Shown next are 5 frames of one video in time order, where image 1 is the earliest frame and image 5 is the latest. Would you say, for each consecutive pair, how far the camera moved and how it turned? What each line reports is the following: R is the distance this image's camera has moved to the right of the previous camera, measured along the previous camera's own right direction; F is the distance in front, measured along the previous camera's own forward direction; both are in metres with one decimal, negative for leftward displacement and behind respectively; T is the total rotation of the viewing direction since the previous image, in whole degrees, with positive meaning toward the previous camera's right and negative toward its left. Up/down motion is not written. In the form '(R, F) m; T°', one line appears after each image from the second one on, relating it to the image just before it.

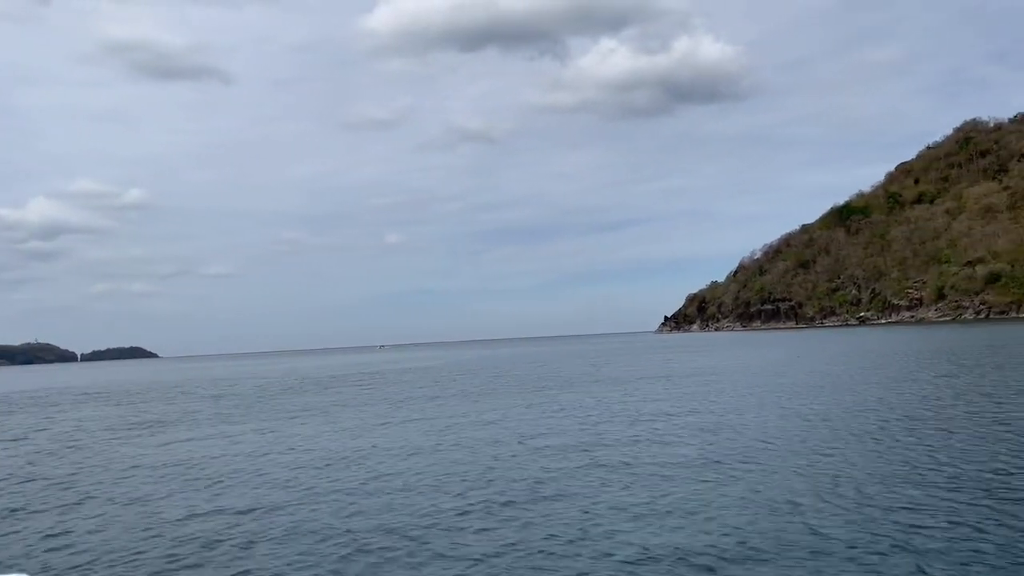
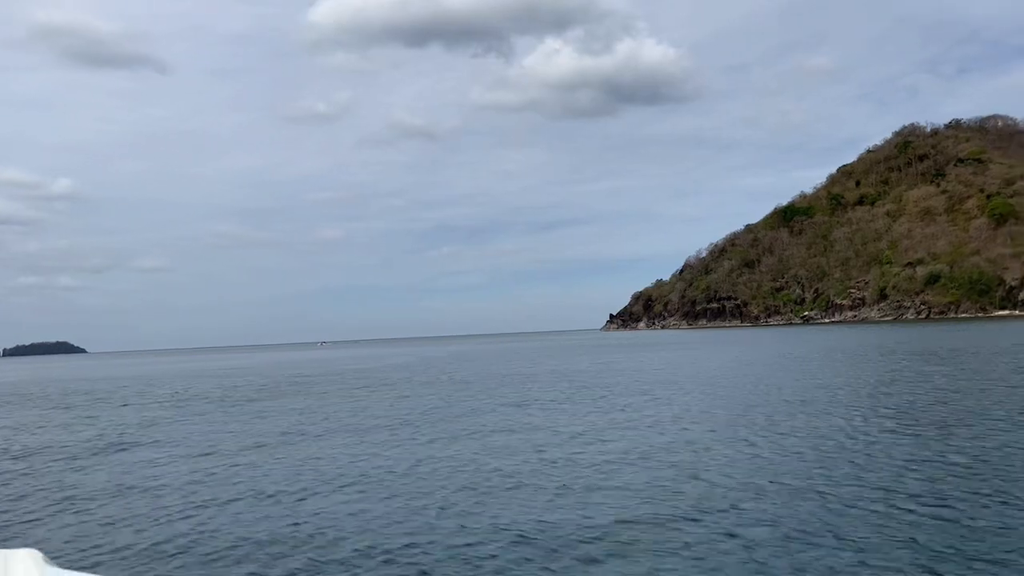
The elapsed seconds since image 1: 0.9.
(-0.2, +0.5) m; +4°
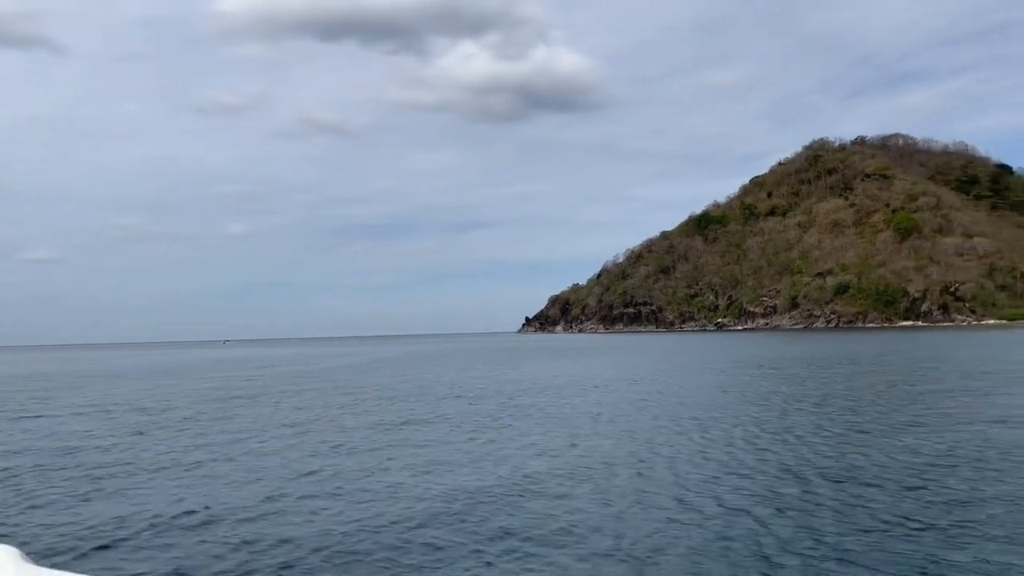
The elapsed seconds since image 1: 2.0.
(-0.3, +0.5) m; +6°
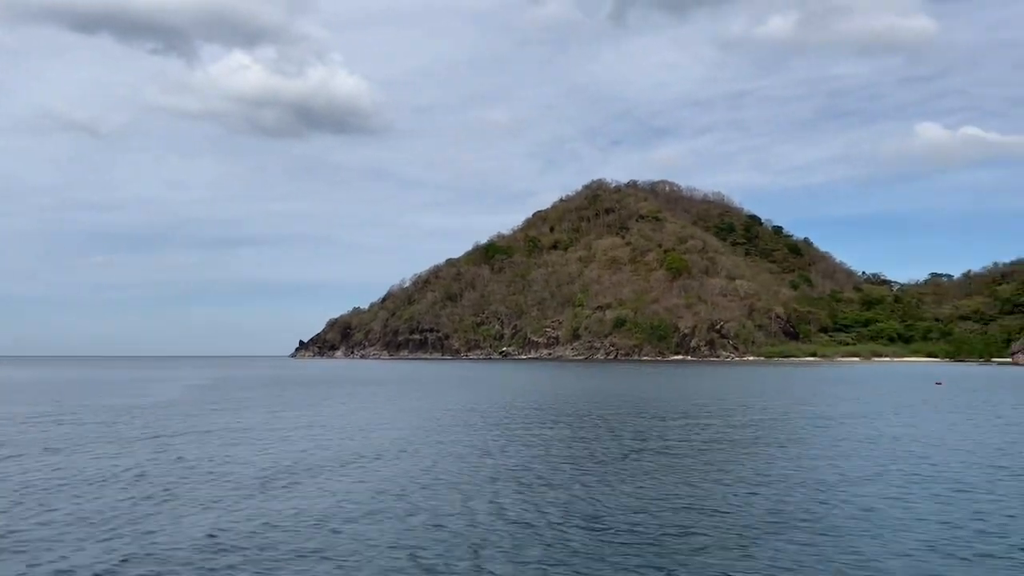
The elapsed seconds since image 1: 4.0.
(-0.5, +0.7) m; +15°
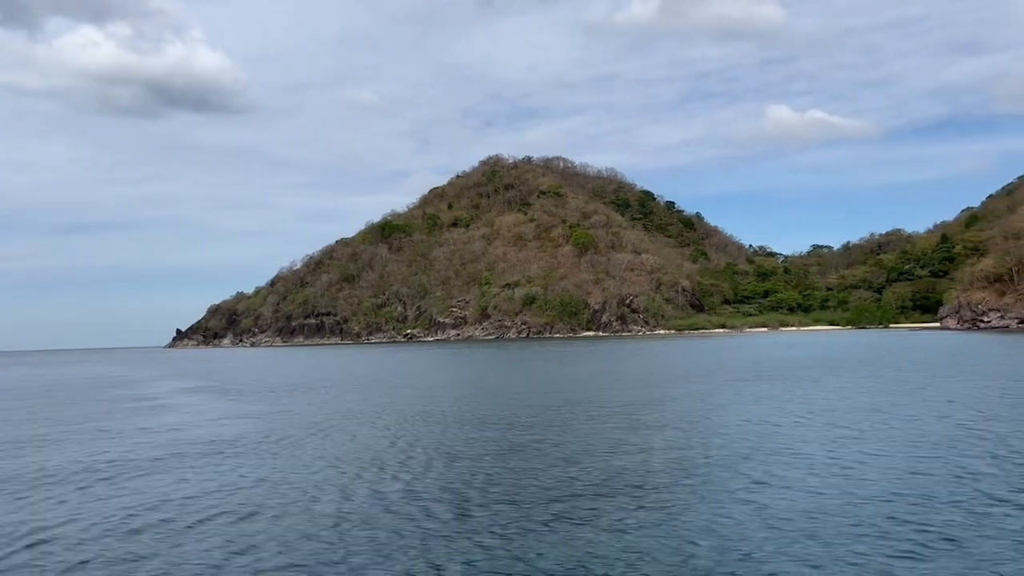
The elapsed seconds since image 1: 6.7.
(-0.9, +1.1) m; +8°
